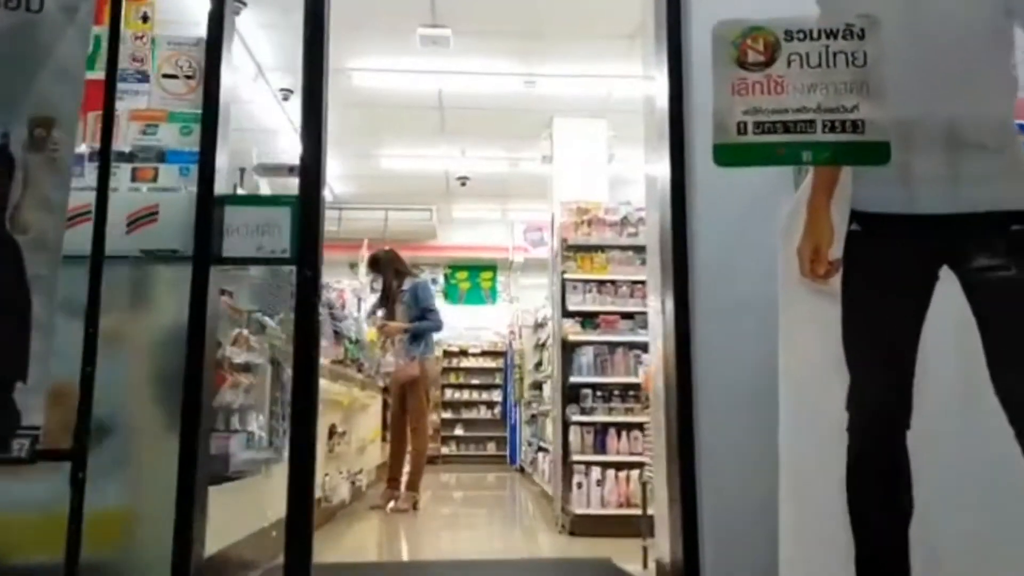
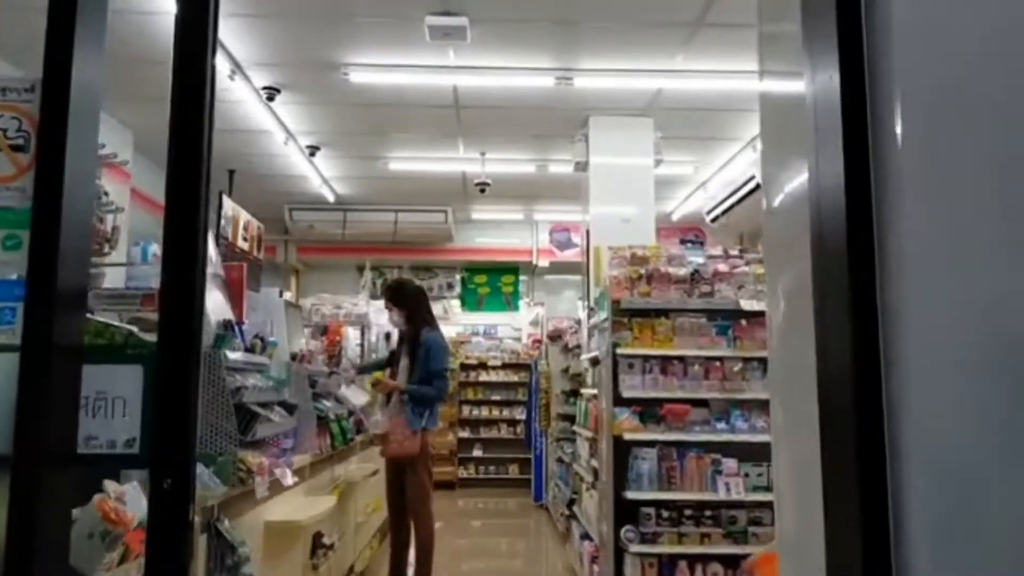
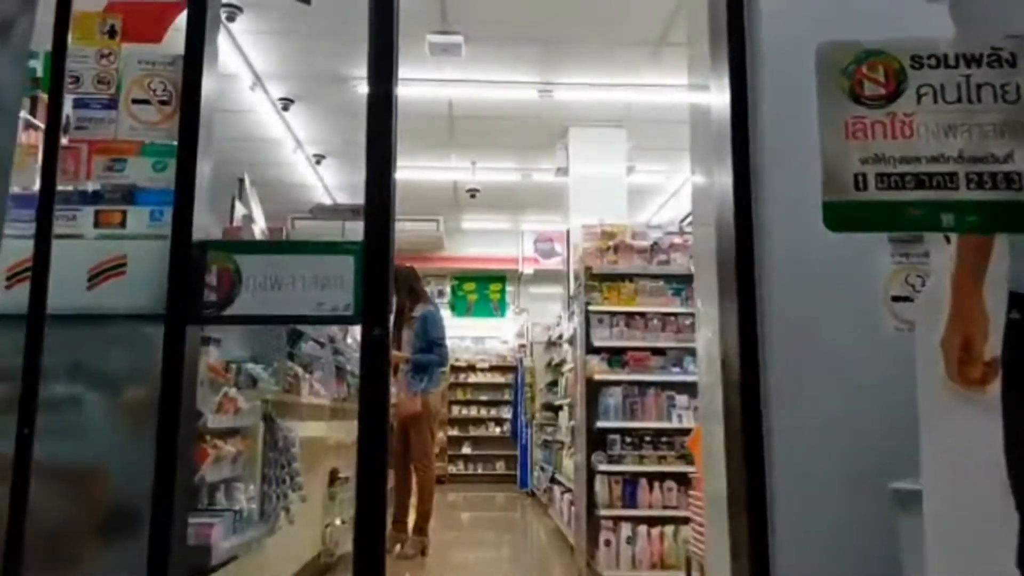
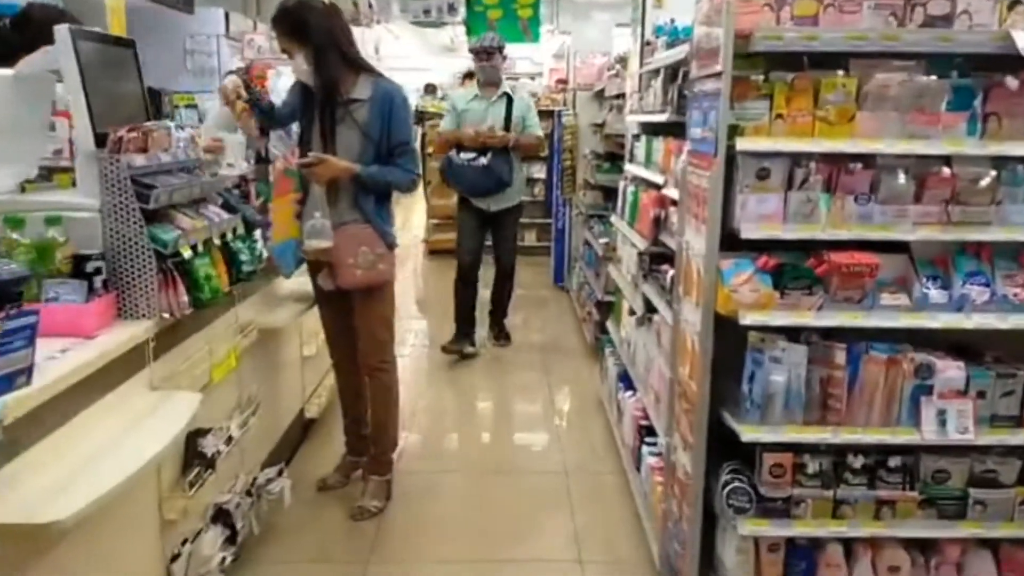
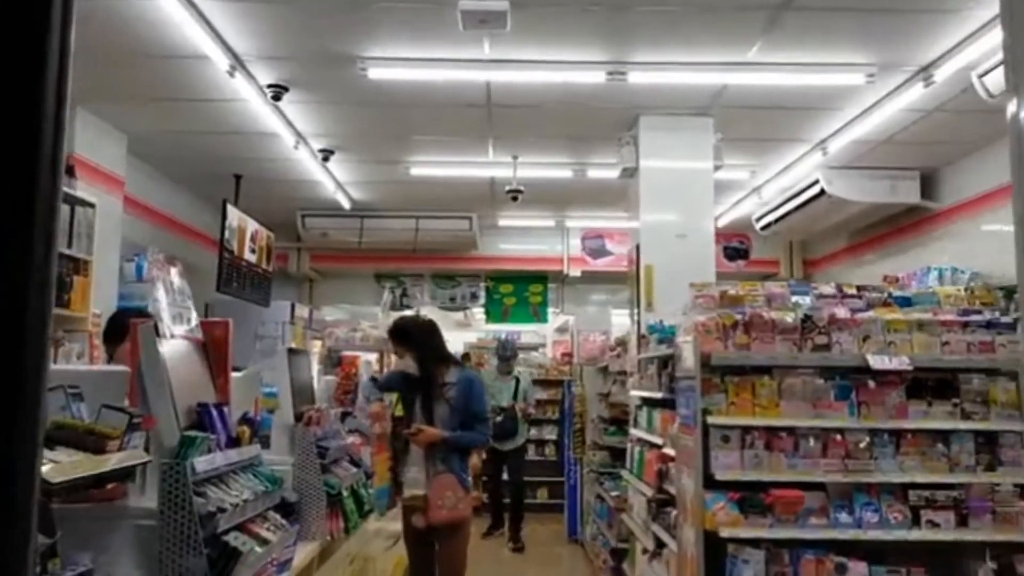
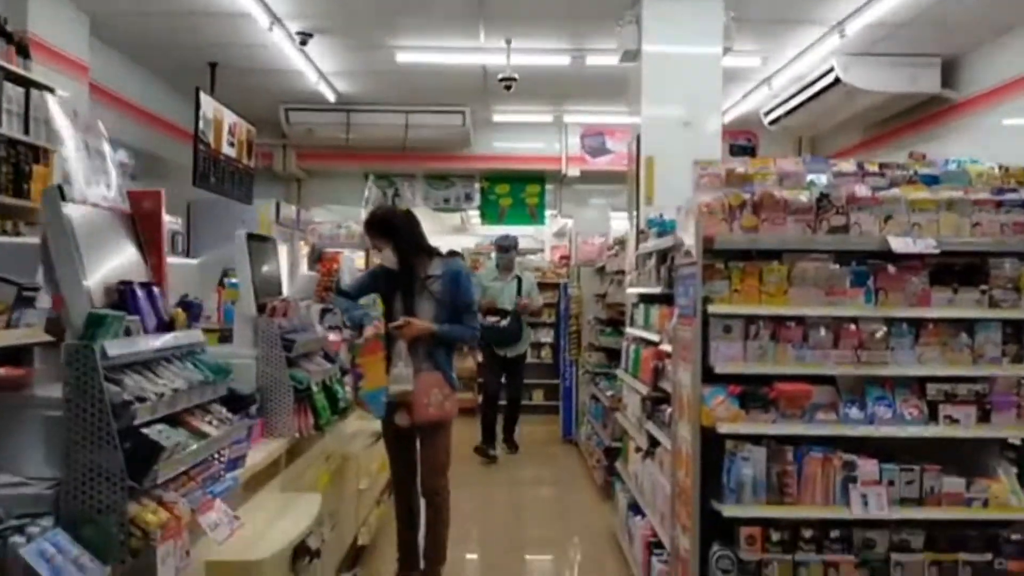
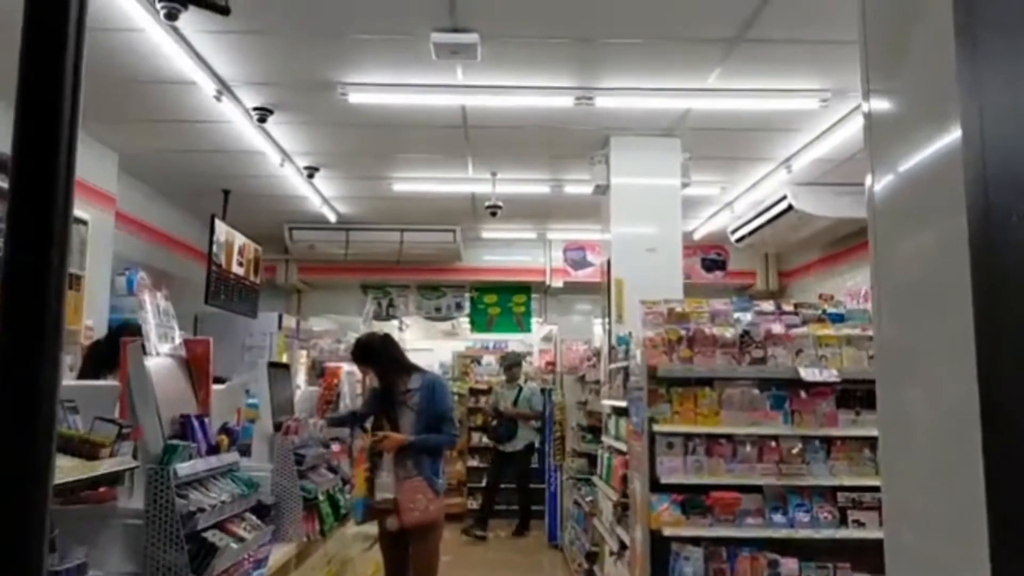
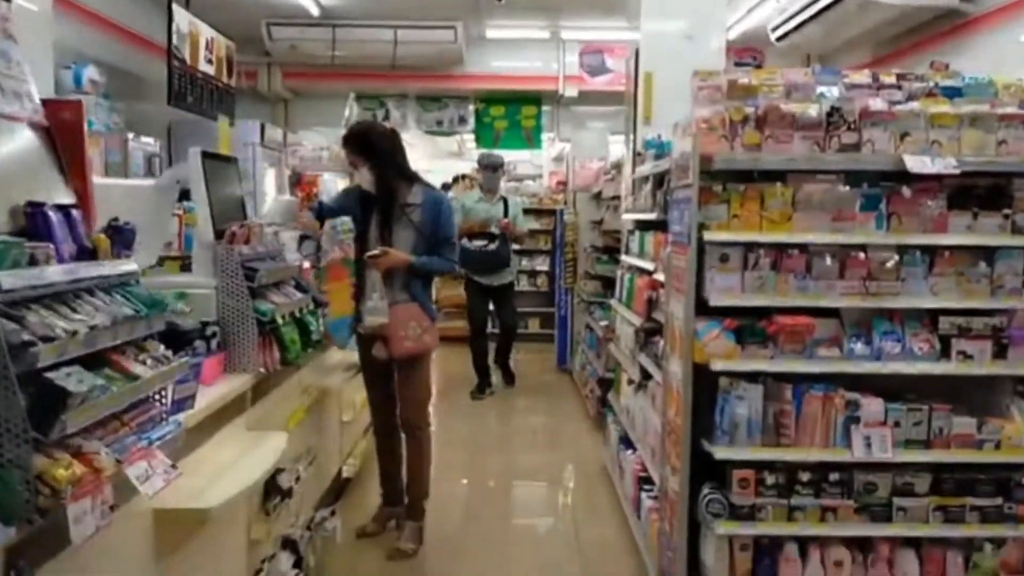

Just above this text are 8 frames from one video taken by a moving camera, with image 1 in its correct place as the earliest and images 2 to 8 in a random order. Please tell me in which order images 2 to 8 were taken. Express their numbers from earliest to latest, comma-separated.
3, 2, 7, 5, 6, 8, 4
